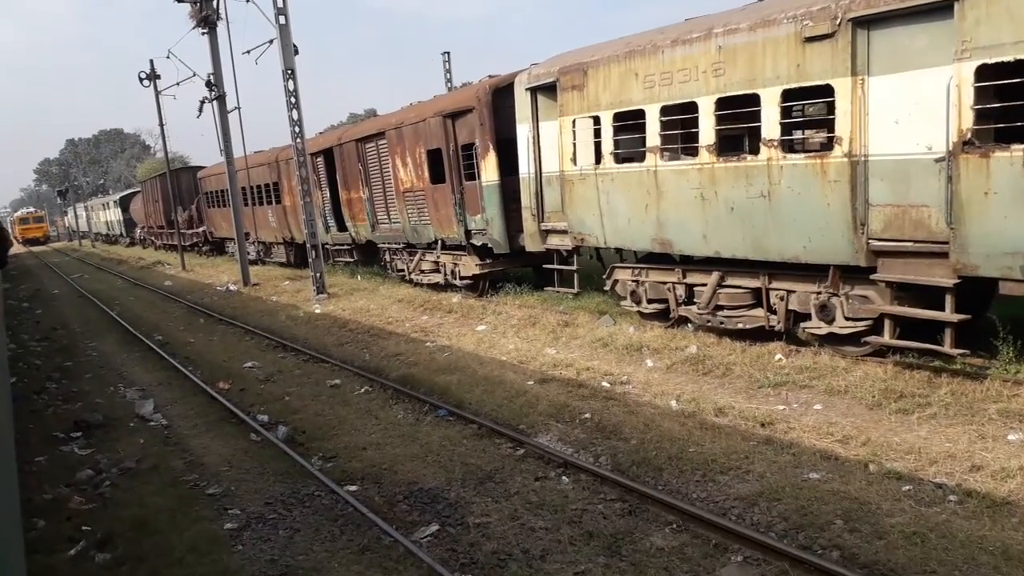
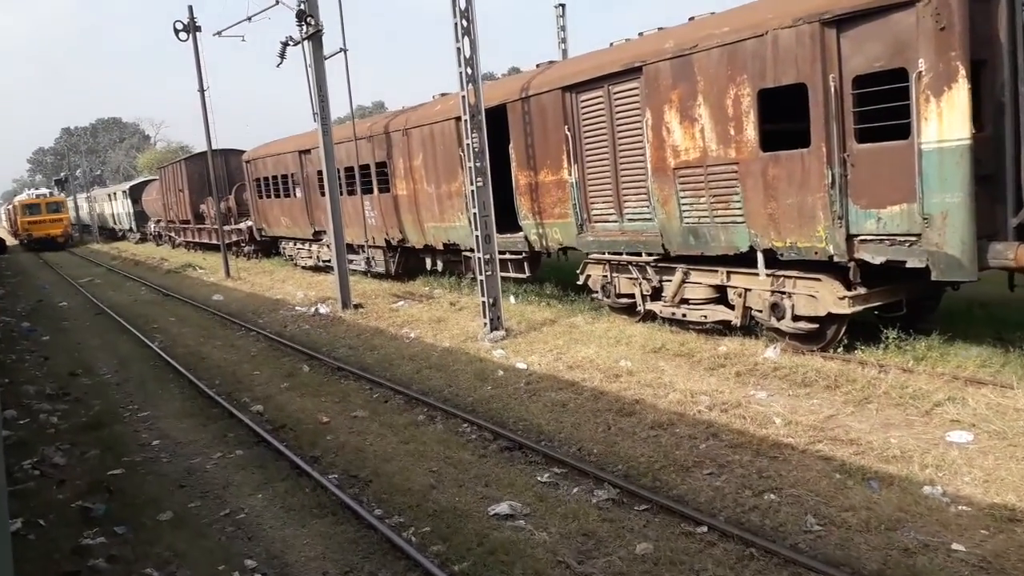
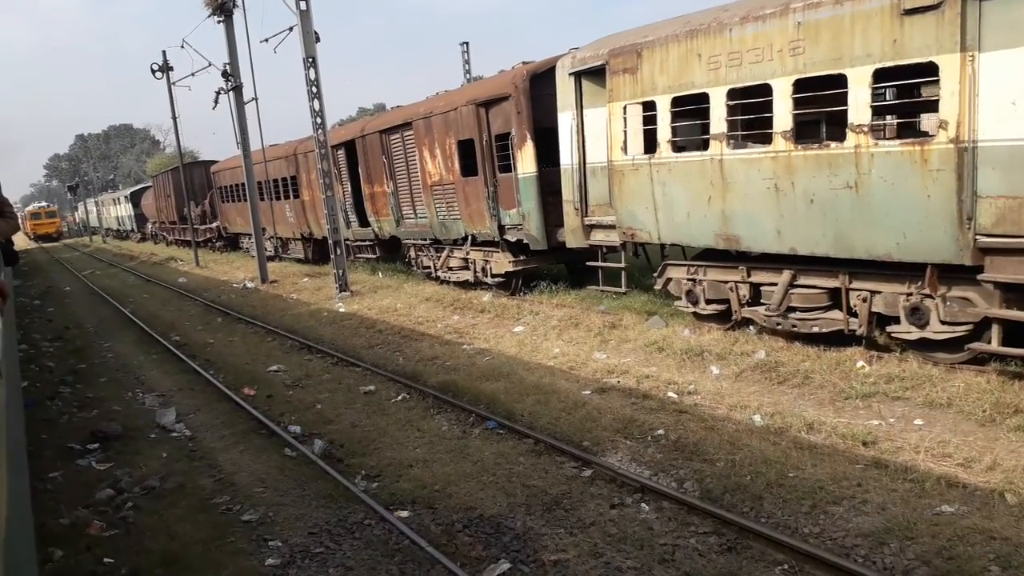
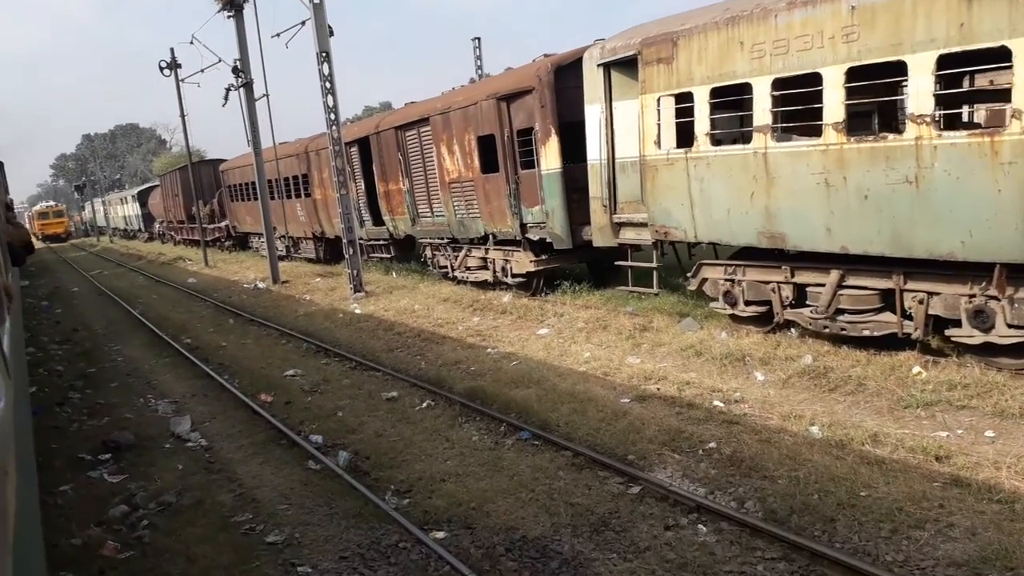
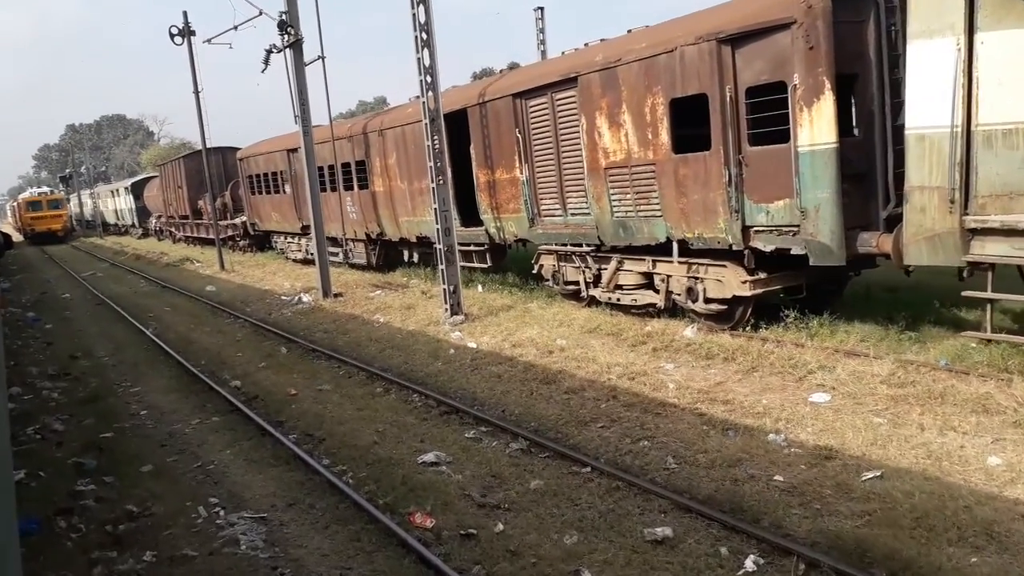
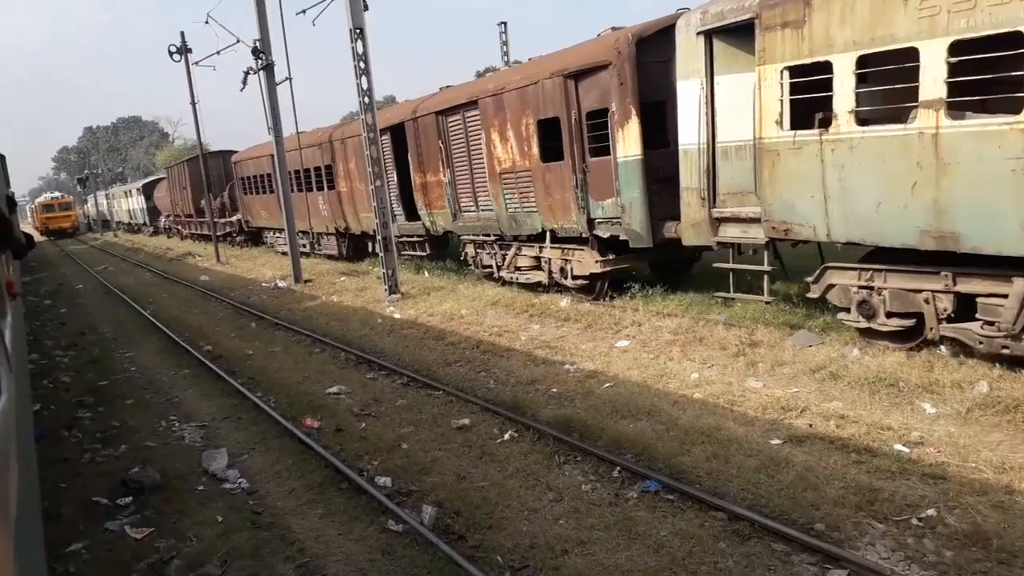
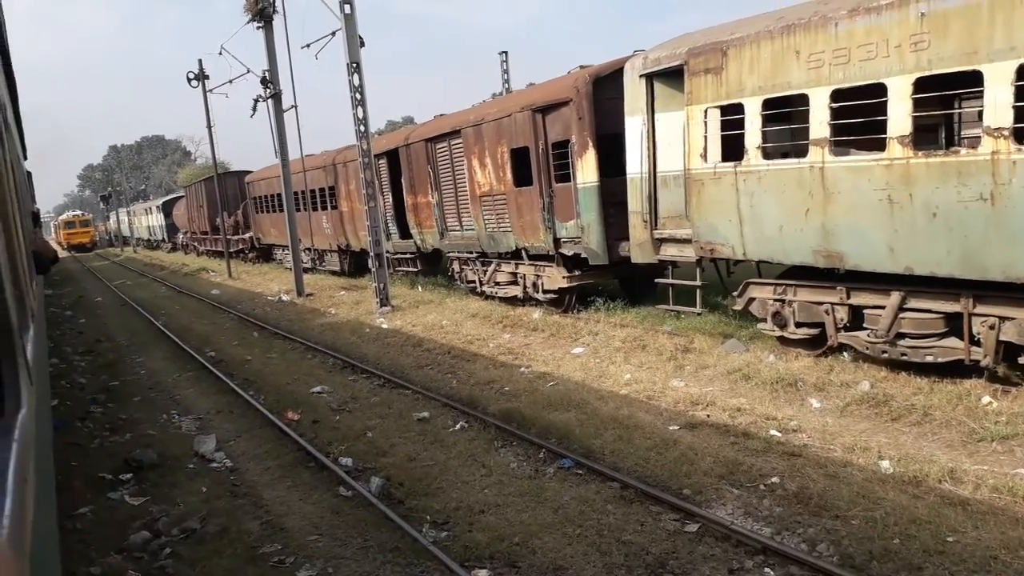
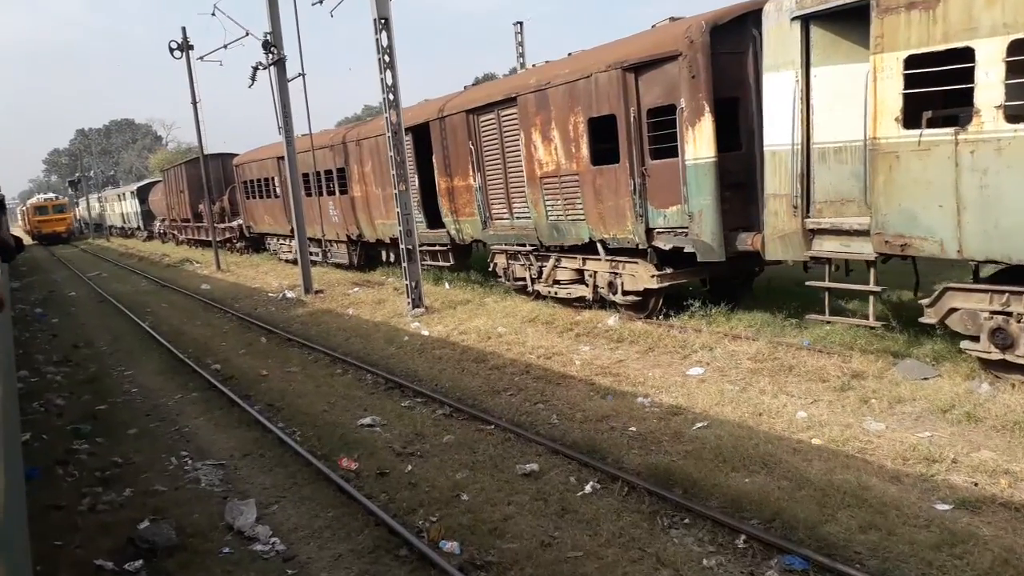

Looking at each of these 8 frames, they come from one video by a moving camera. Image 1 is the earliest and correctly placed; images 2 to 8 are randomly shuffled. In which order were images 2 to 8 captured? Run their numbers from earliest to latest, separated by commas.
3, 4, 7, 6, 8, 5, 2
